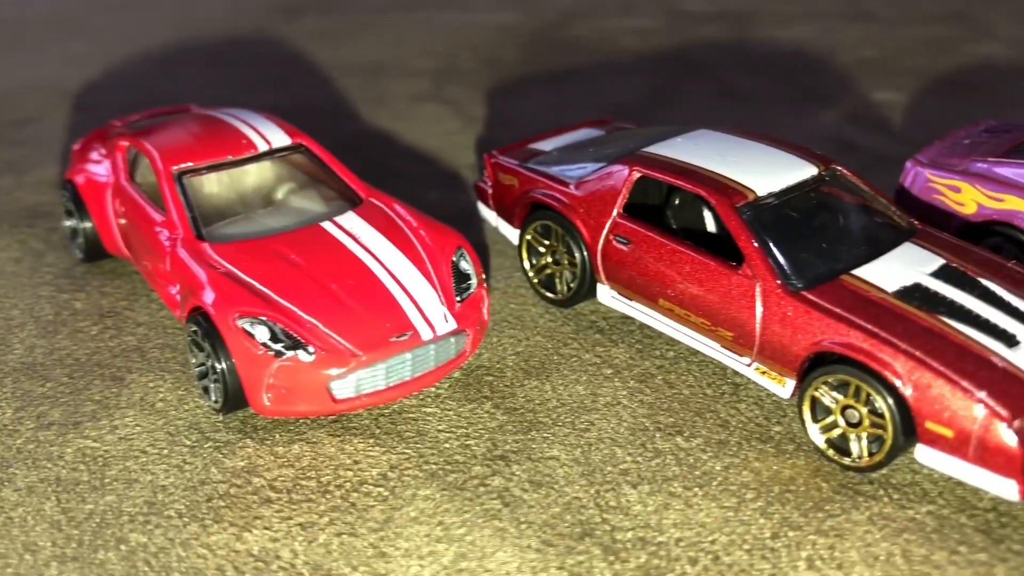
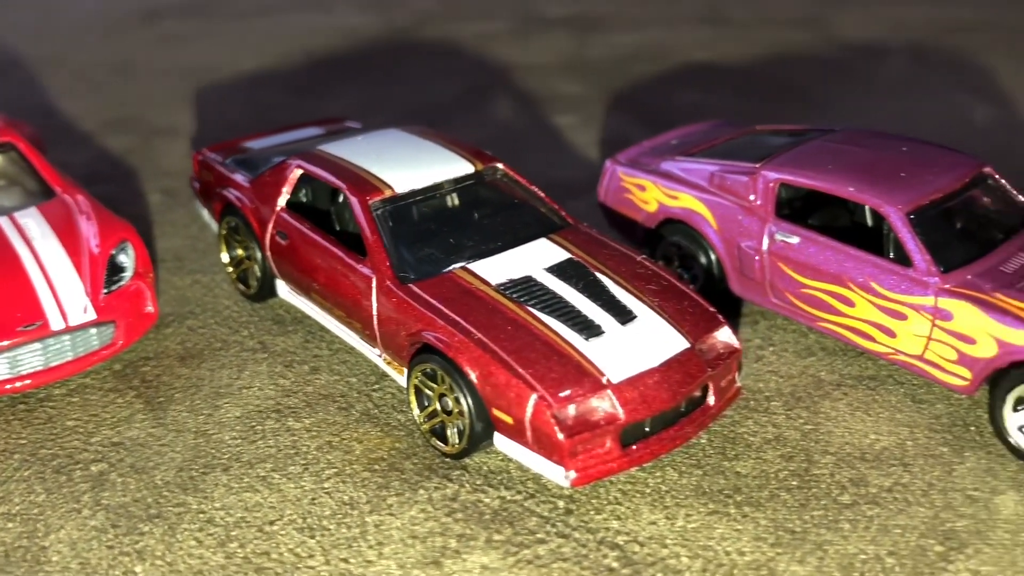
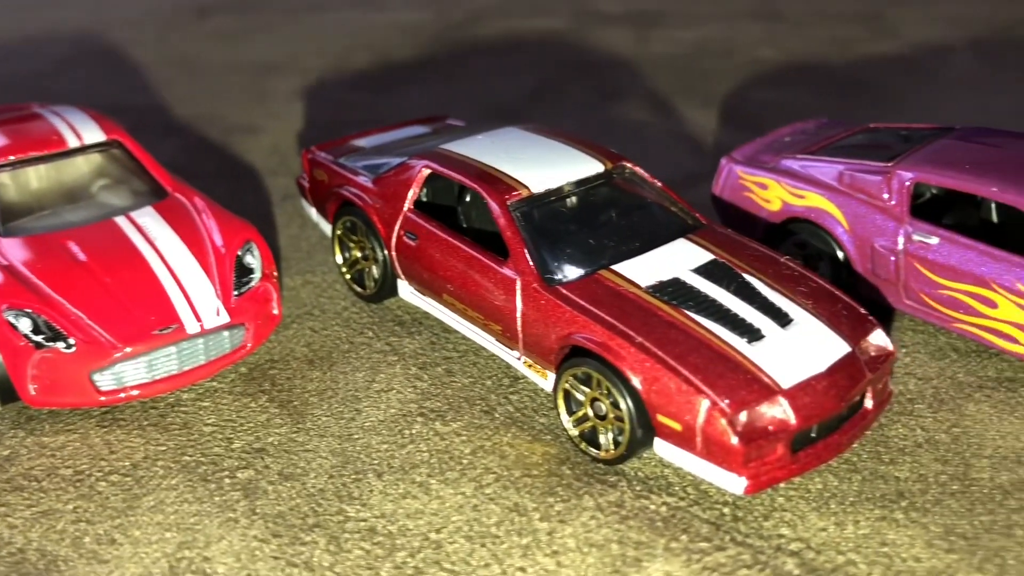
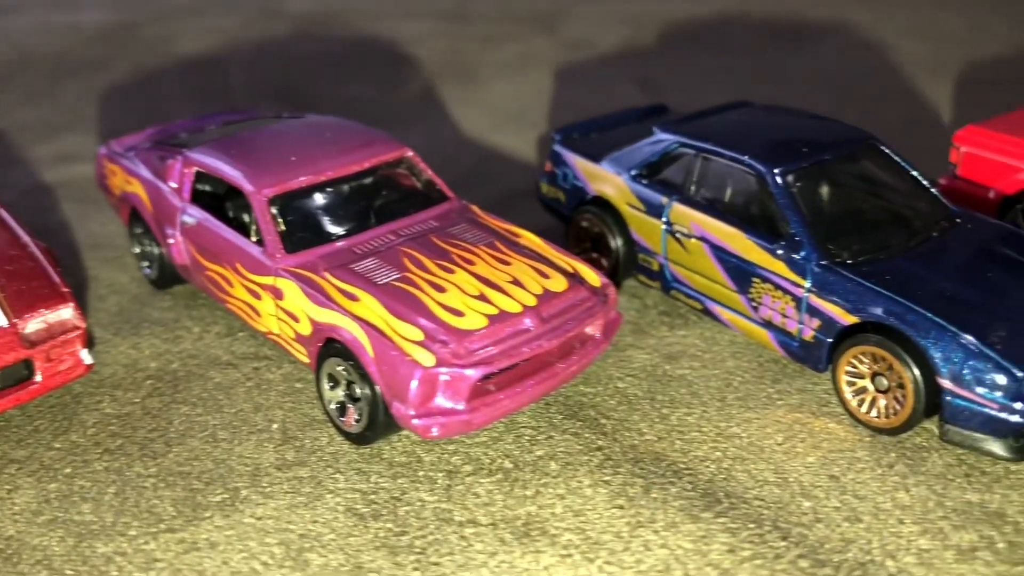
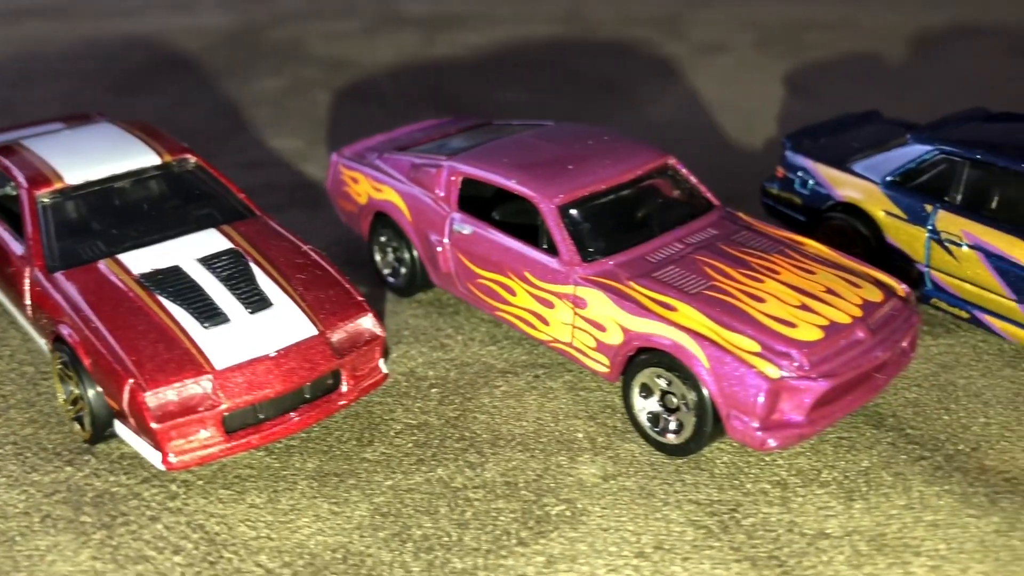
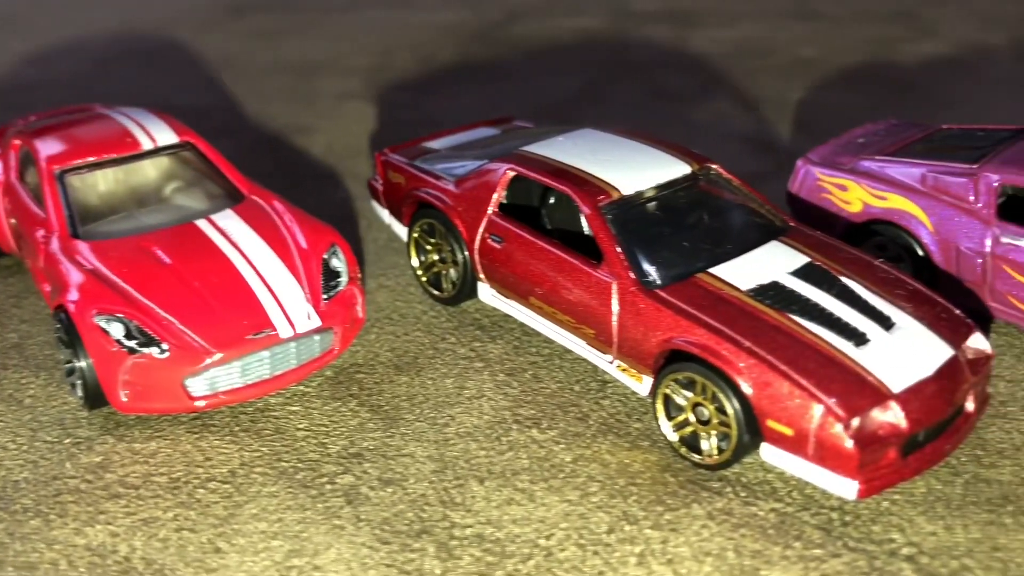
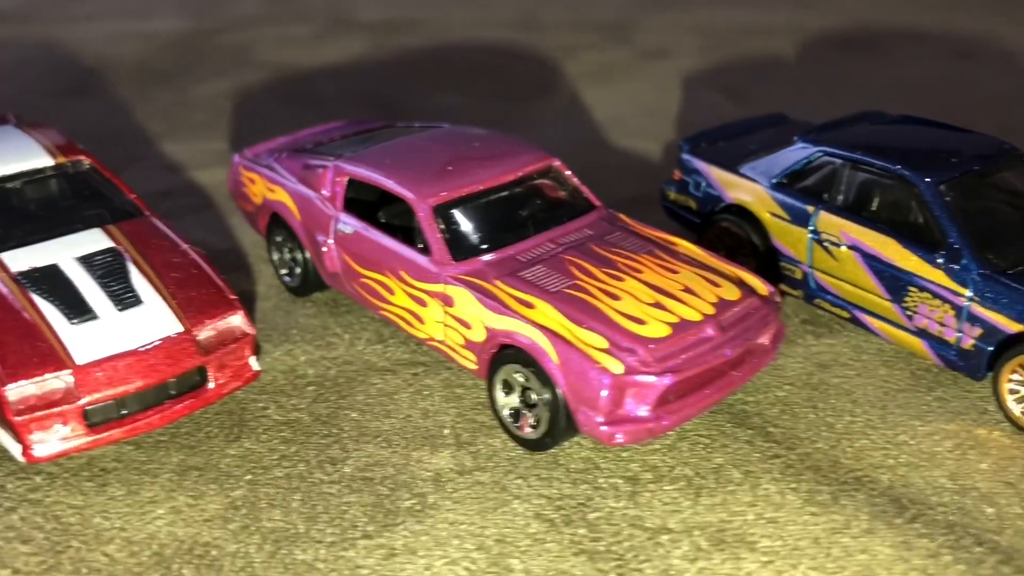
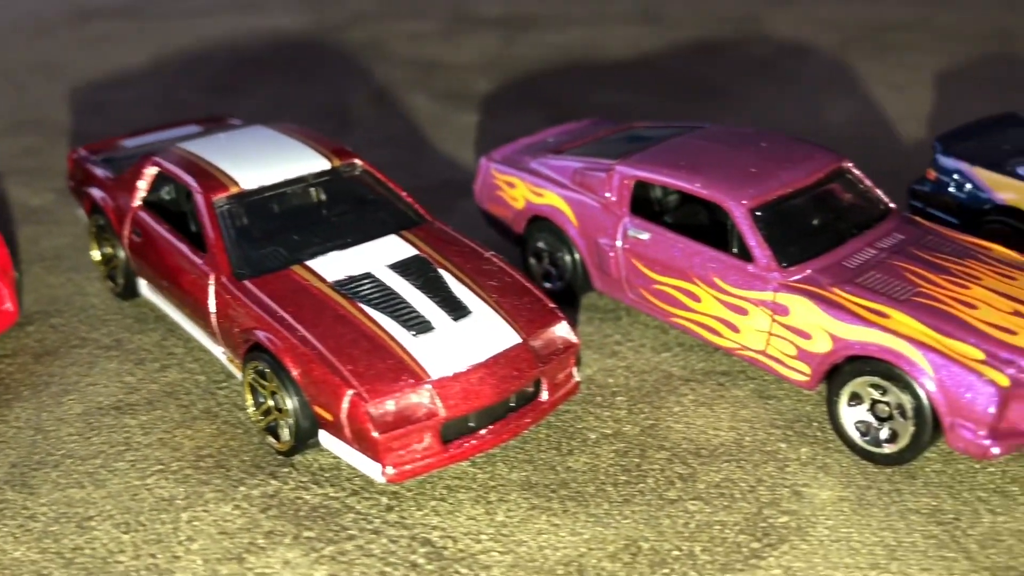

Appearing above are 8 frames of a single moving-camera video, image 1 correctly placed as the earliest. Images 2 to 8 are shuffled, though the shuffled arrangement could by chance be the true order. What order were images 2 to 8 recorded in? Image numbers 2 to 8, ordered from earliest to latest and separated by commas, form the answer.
6, 3, 2, 8, 5, 7, 4
